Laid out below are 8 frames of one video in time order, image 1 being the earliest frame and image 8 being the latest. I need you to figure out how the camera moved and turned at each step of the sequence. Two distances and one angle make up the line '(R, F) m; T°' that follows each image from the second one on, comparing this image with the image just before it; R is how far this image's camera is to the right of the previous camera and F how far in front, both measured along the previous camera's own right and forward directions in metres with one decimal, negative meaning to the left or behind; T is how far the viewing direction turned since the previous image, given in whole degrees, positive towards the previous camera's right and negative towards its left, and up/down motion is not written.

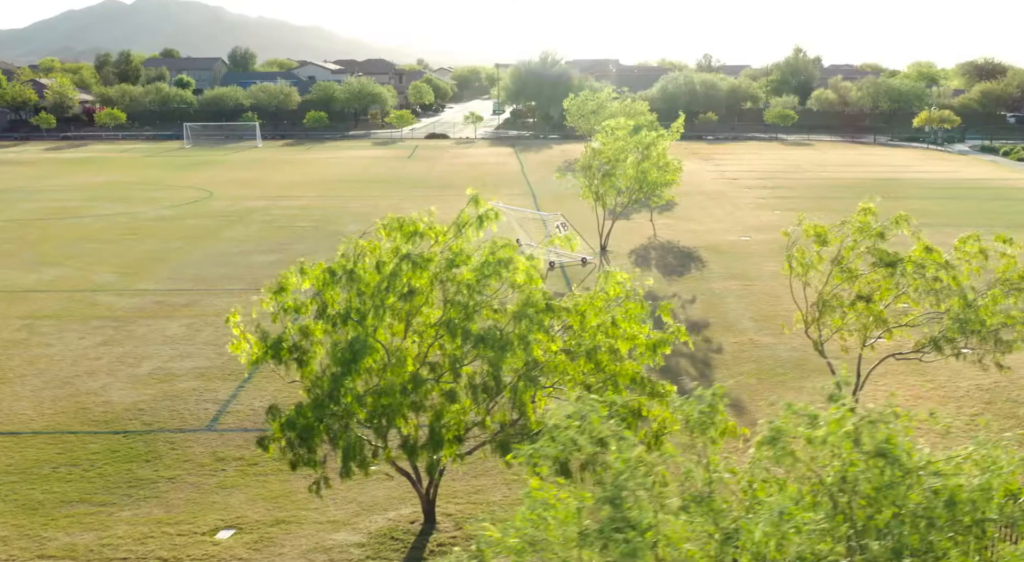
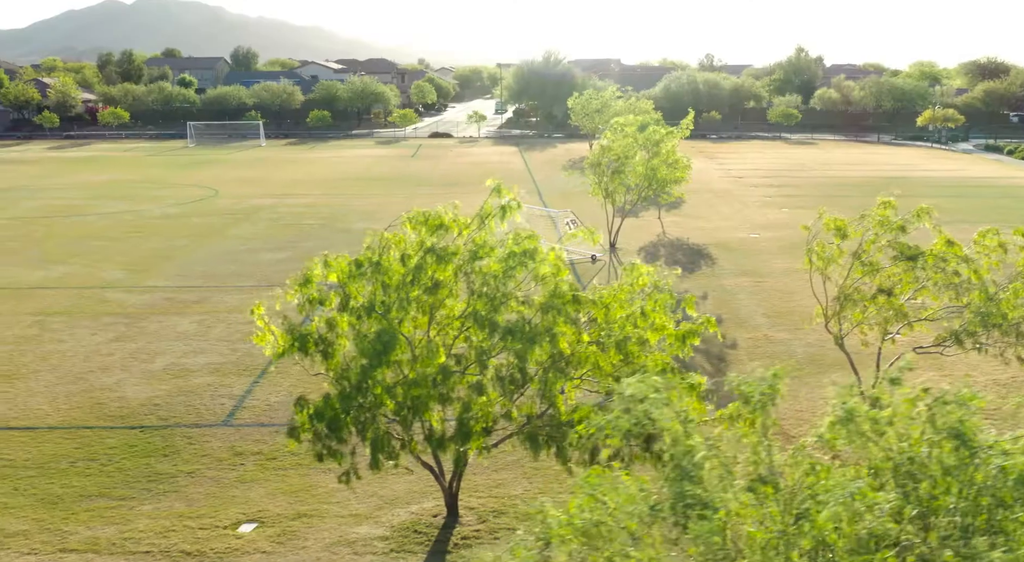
(-0.3, 0.0) m; 0°
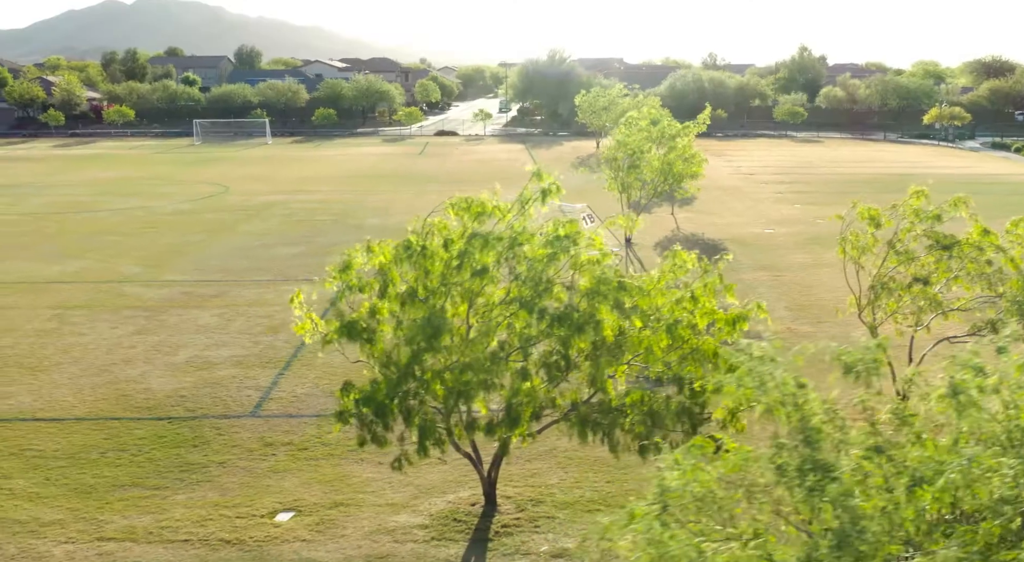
(-0.6, +0.1) m; 0°
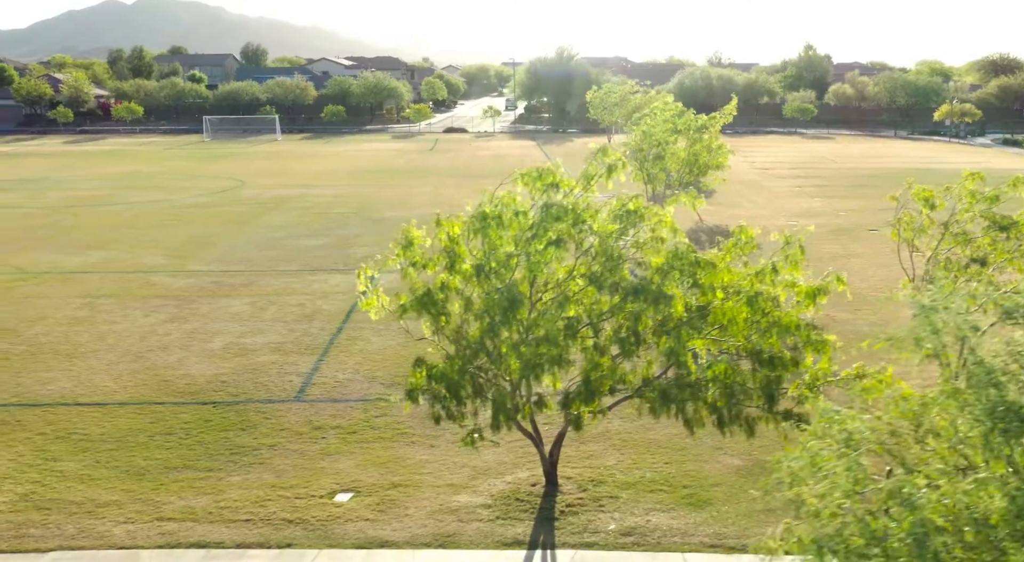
(-0.9, +0.1) m; 0°
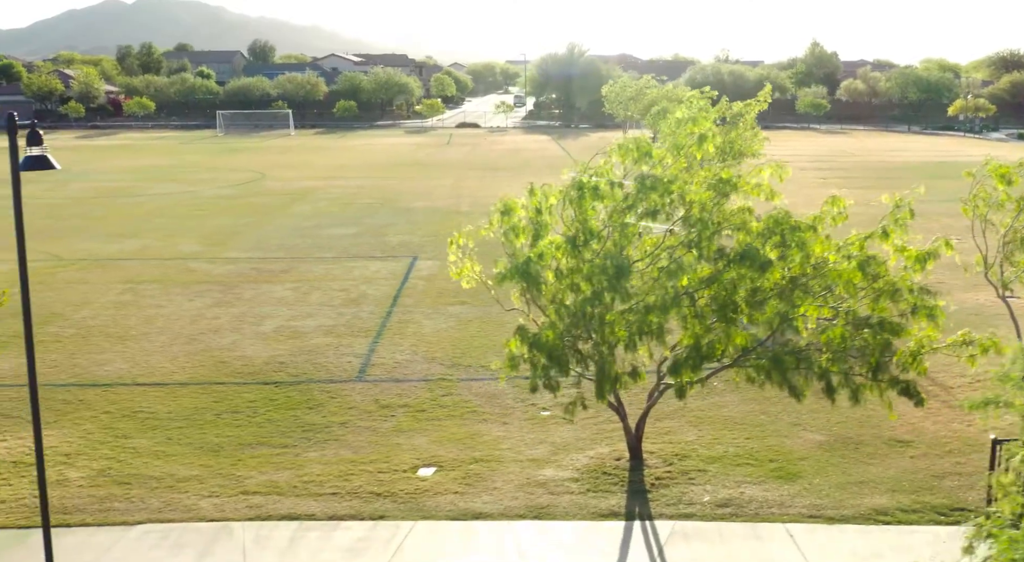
(-1.2, +0.1) m; 0°
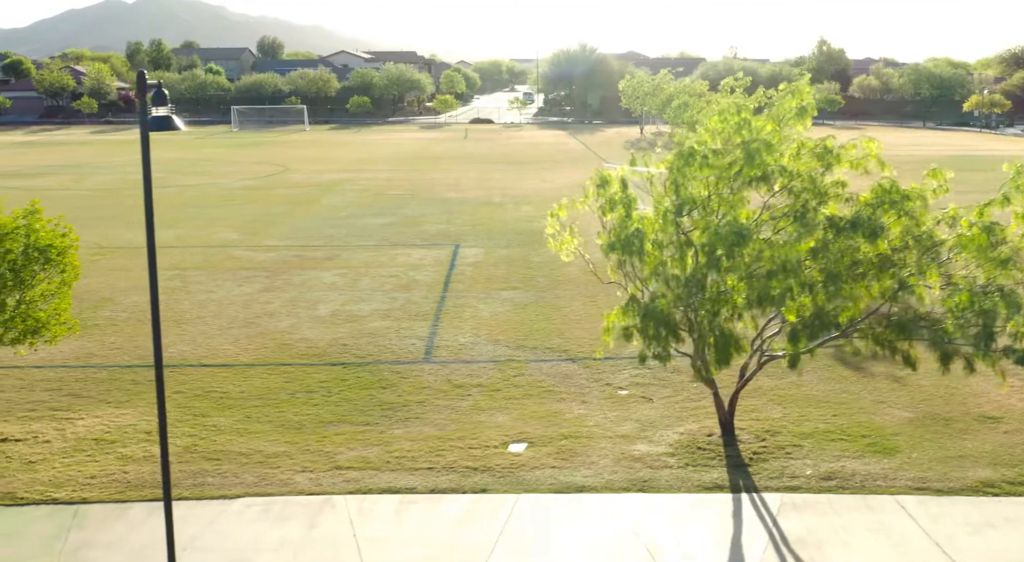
(-1.3, +0.1) m; 0°
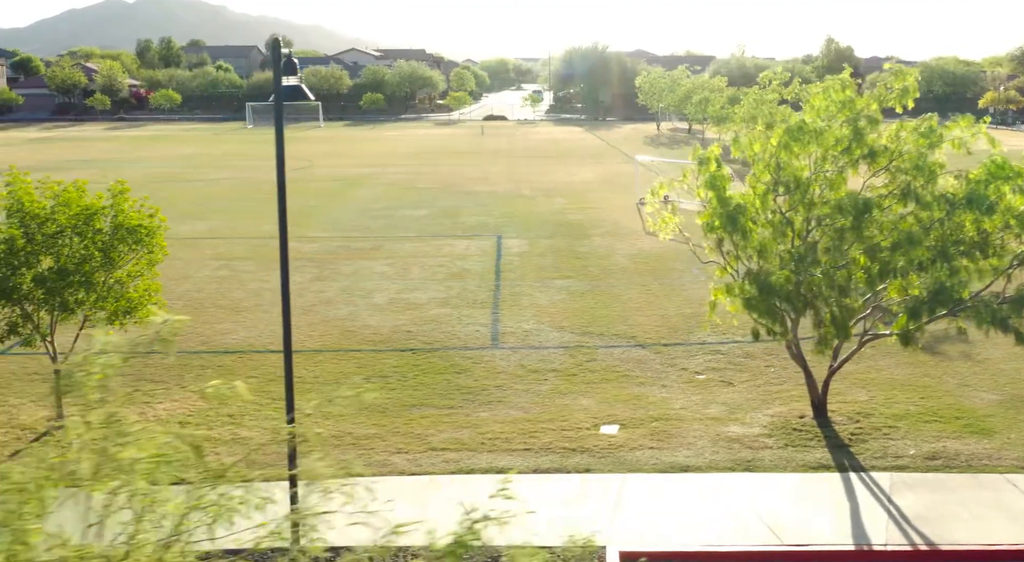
(-1.3, +0.1) m; 0°
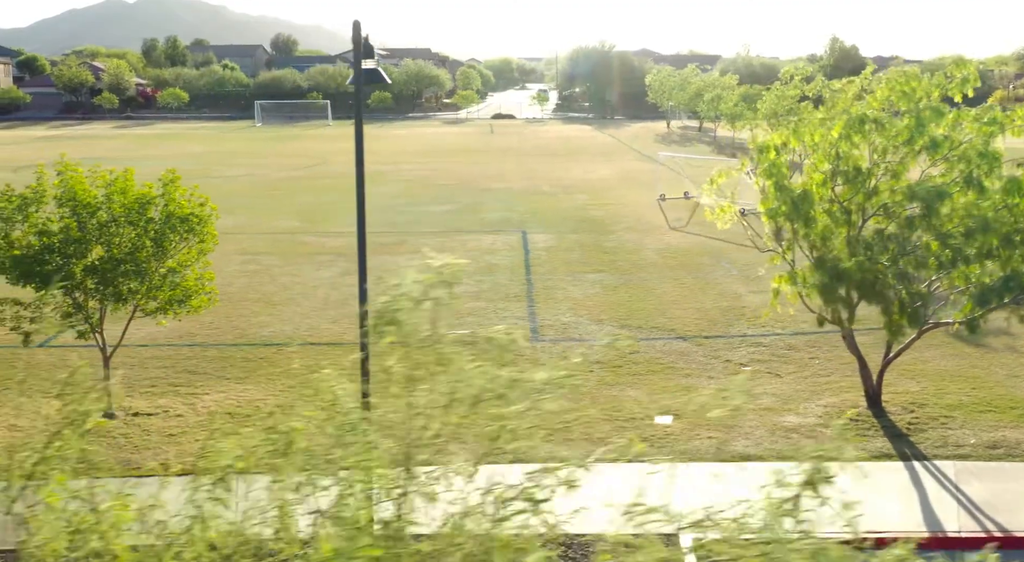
(-0.8, 0.0) m; 0°
